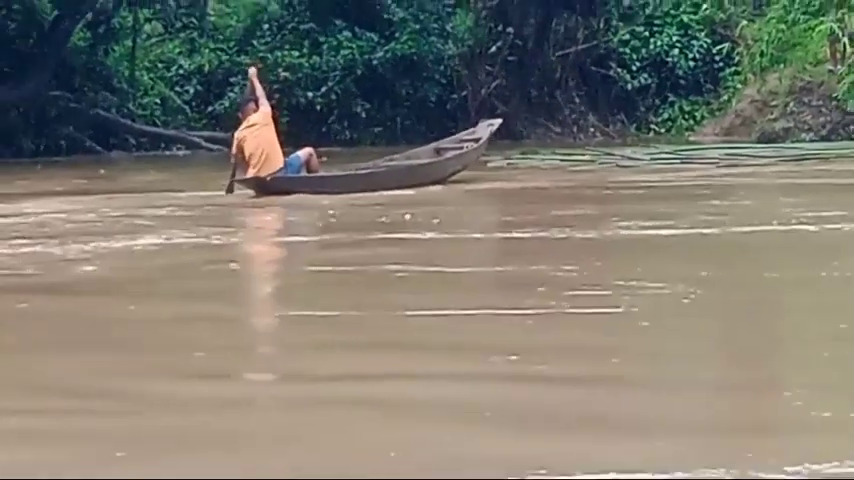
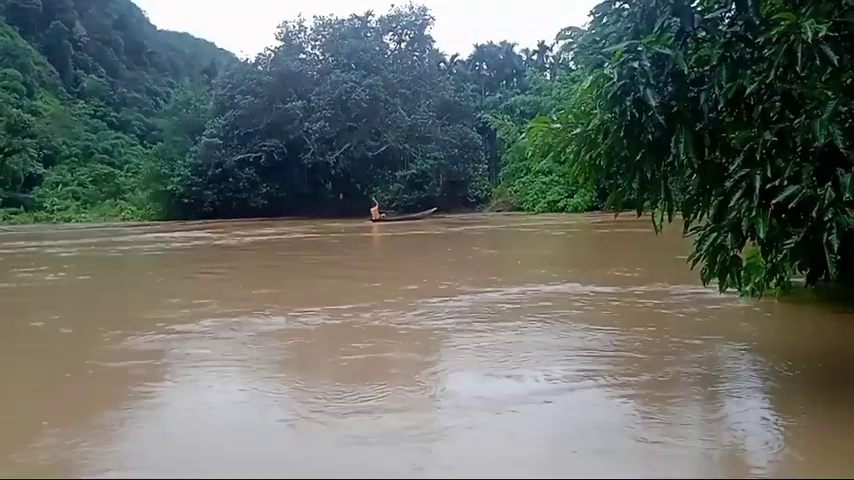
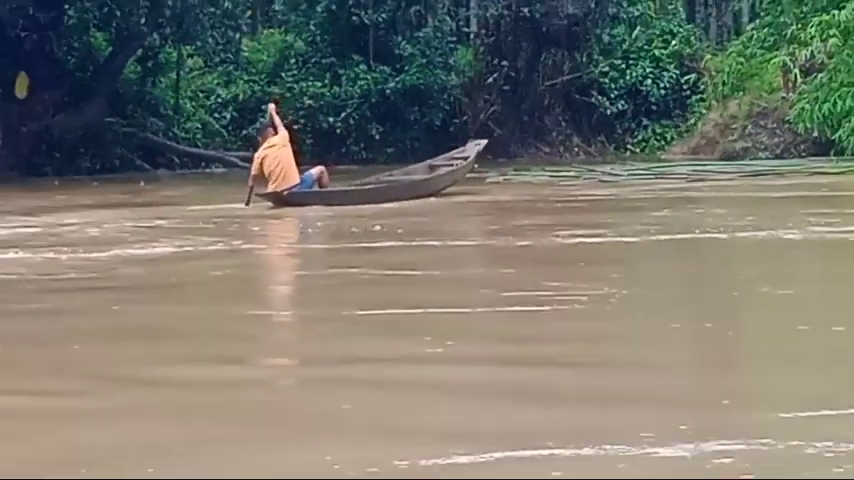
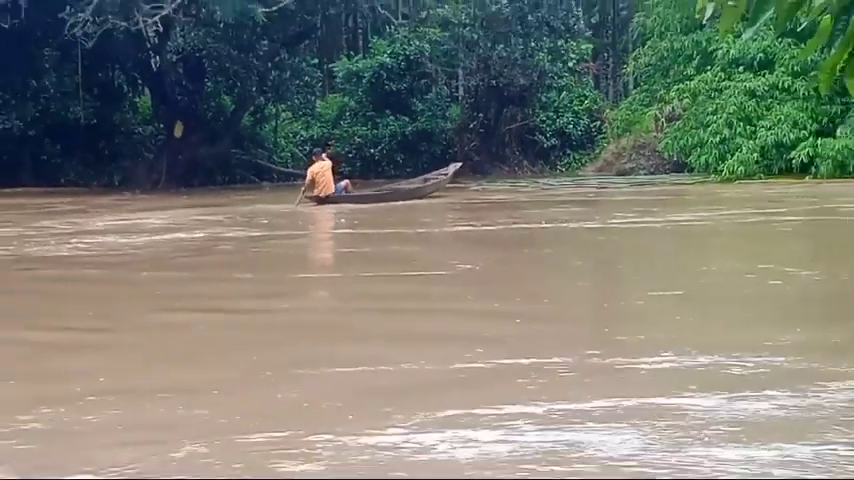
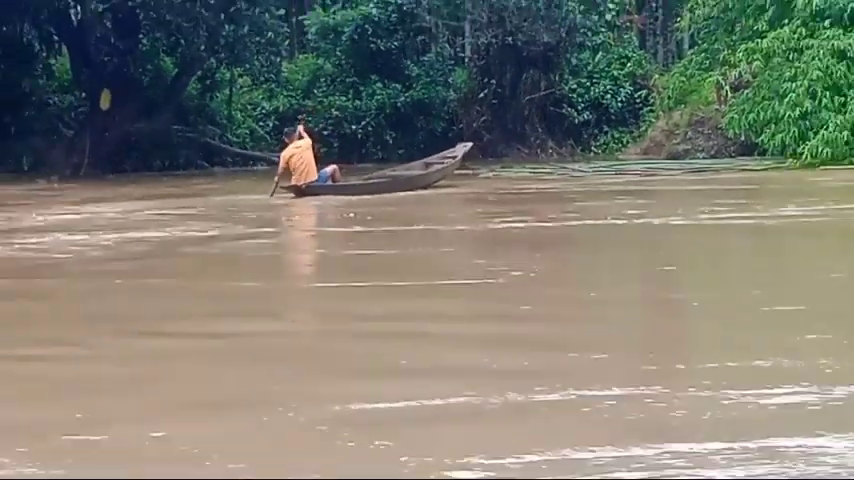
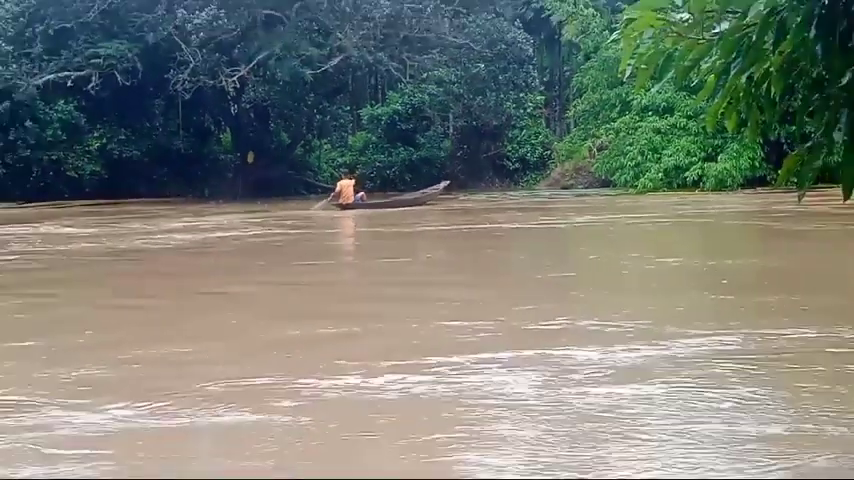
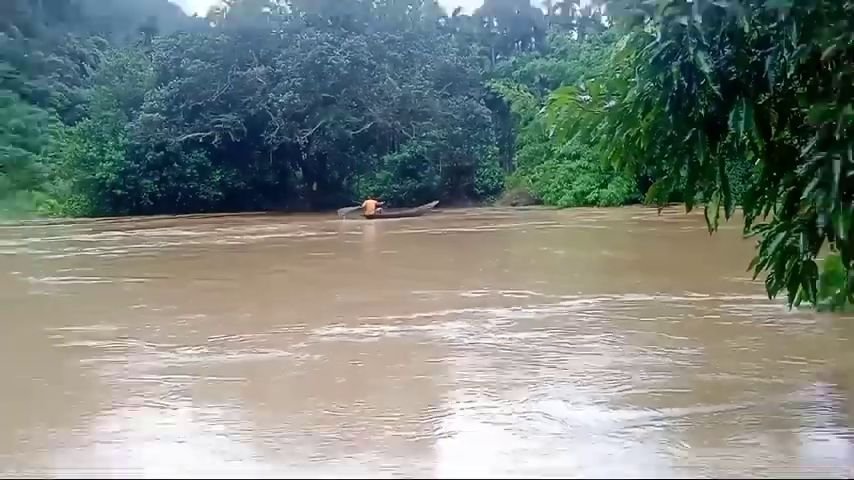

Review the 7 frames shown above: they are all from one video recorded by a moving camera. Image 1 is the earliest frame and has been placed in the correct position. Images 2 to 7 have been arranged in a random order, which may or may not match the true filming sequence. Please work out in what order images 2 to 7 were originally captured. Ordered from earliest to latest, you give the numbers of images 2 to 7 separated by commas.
3, 5, 4, 6, 7, 2
